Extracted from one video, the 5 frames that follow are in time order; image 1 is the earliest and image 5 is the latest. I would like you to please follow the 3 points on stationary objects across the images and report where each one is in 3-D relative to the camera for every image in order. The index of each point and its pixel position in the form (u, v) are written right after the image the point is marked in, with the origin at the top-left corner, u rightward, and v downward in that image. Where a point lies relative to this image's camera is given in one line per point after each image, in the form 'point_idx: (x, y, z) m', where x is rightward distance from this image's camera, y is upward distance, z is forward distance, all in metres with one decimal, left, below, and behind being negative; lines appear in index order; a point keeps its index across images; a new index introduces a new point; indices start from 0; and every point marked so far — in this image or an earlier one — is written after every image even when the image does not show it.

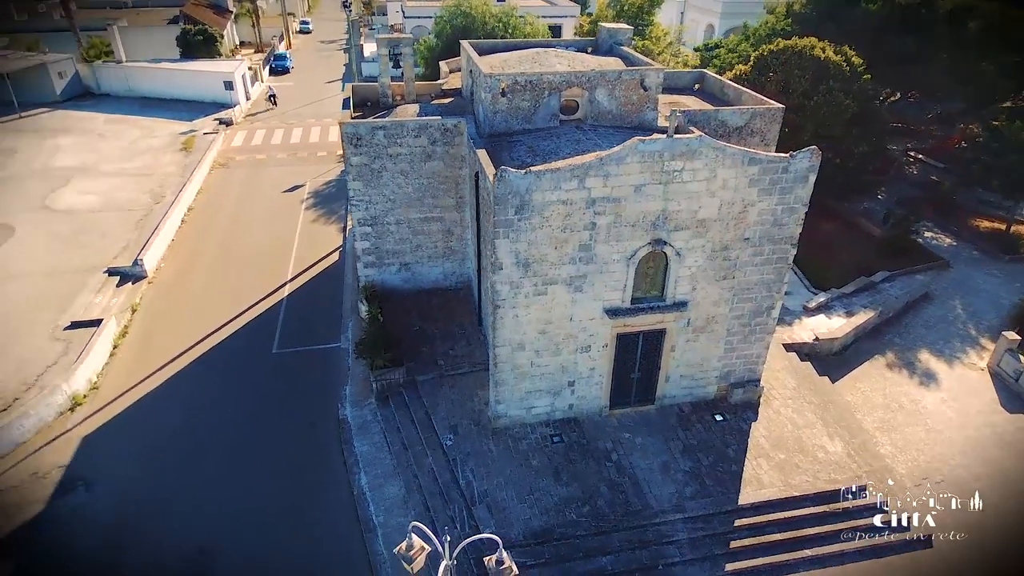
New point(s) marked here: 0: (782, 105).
0: (+7.9, +5.4, +18.4) m
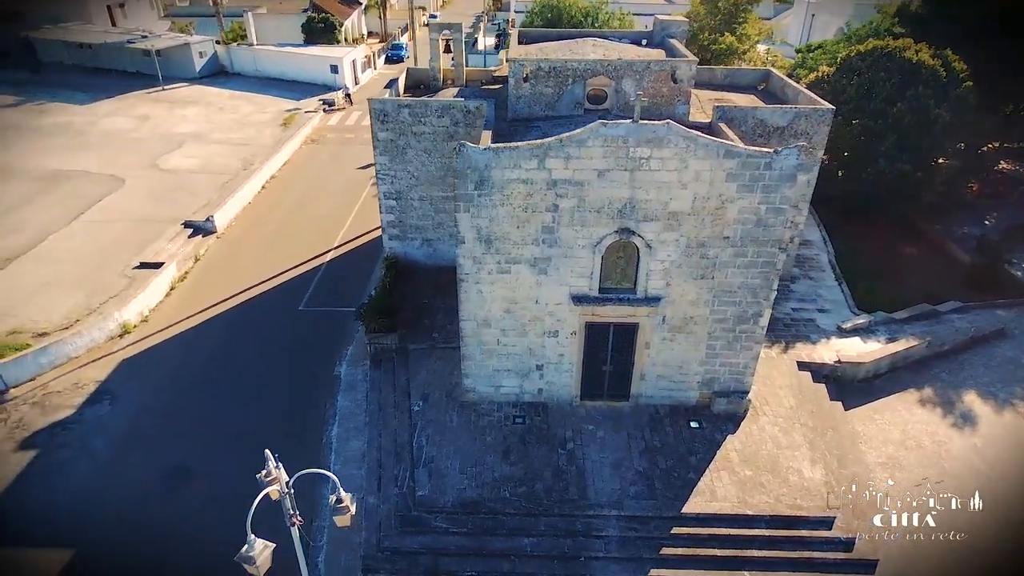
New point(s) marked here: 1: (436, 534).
0: (+8.7, +4.9, +17.0) m
1: (-1.4, -4.7, +11.9) m
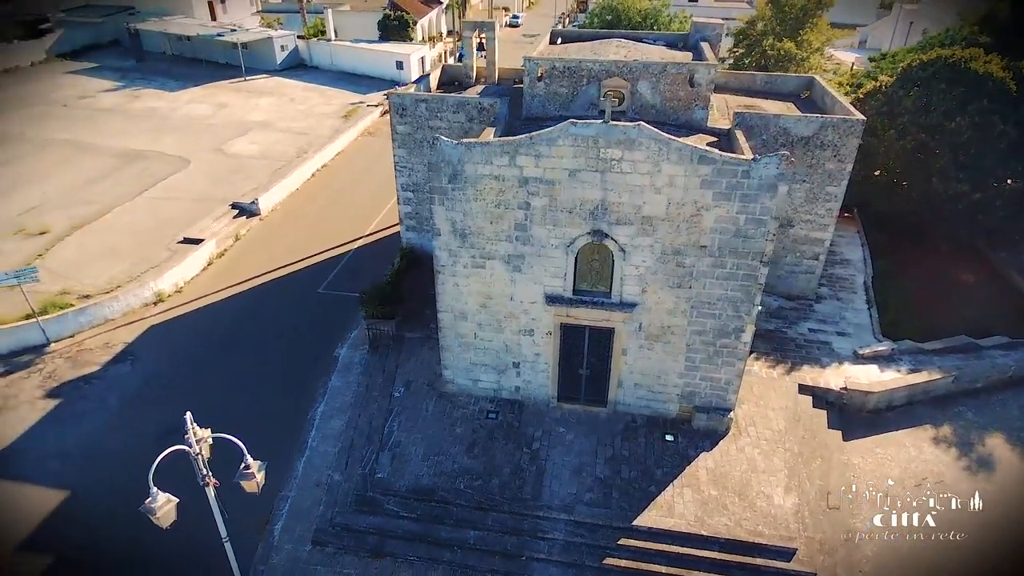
0: (+8.9, +4.4, +16.0) m
1: (-2.4, -4.4, +12.2) m
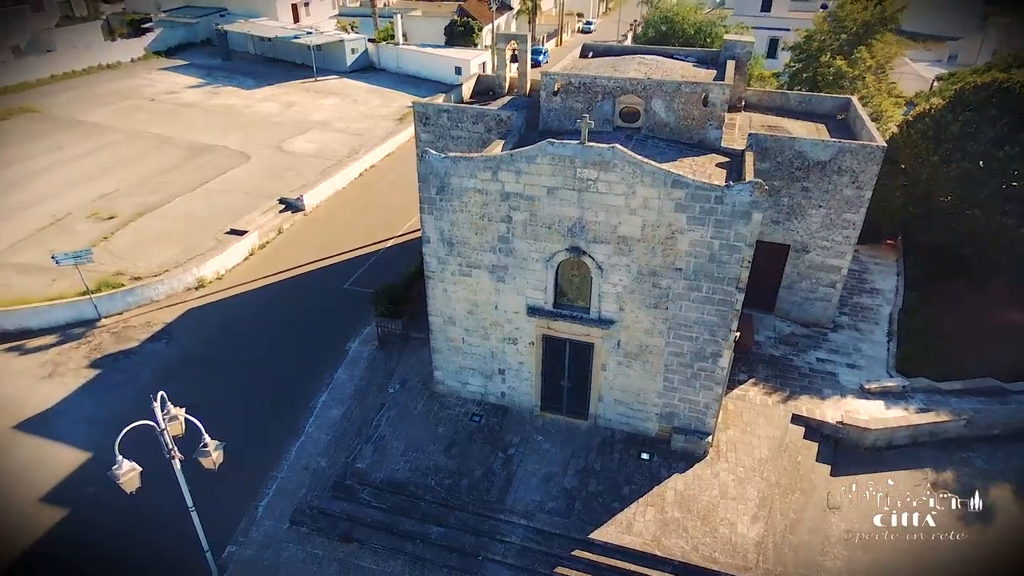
0: (+9.1, +3.5, +15.4) m
1: (-3.2, -4.5, +13.0) m
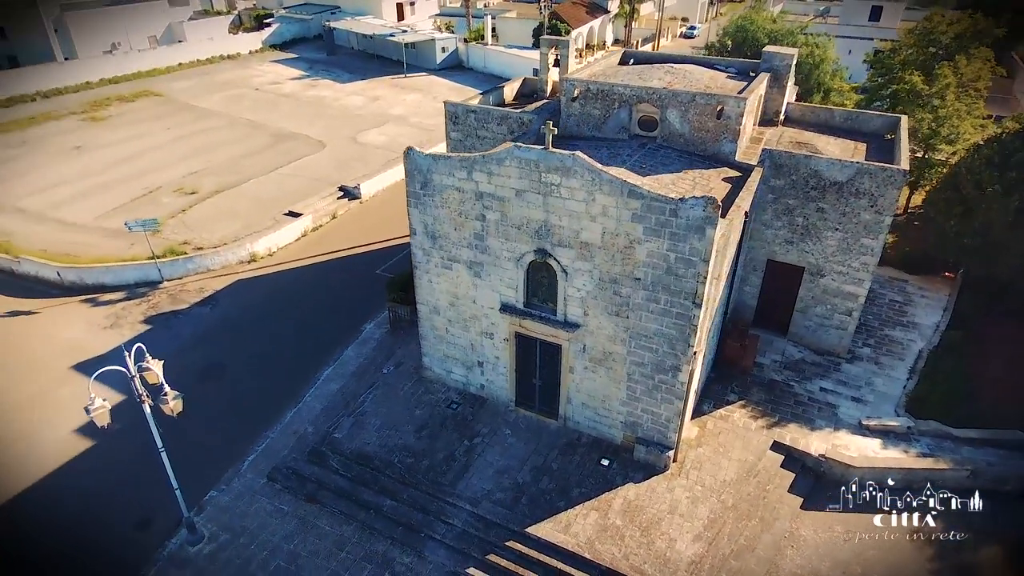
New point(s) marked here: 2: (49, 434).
0: (+9.1, +2.8, +14.5) m
1: (-4.1, -4.1, +14.0) m
2: (-11.5, -3.5, +15.8) m
